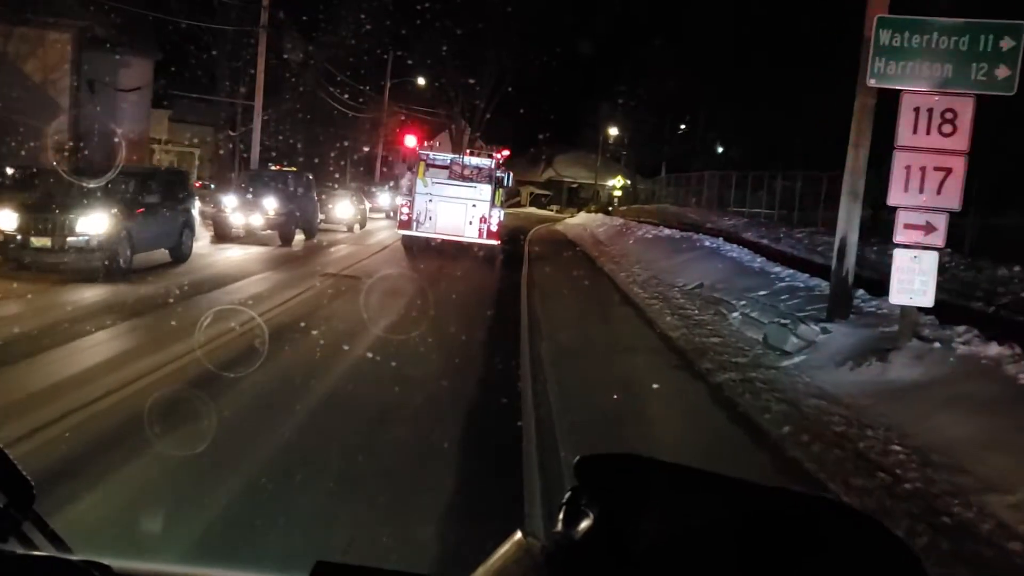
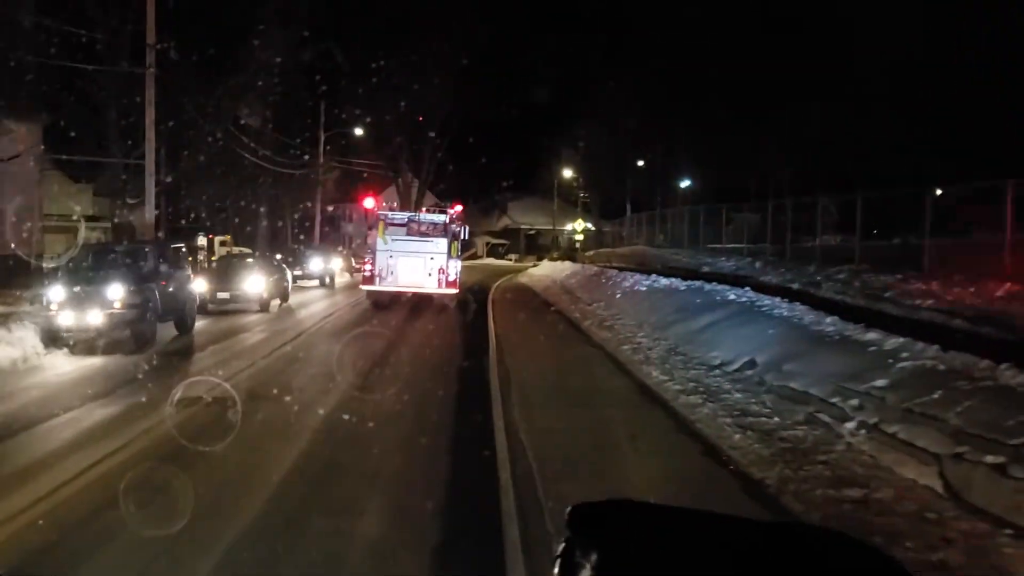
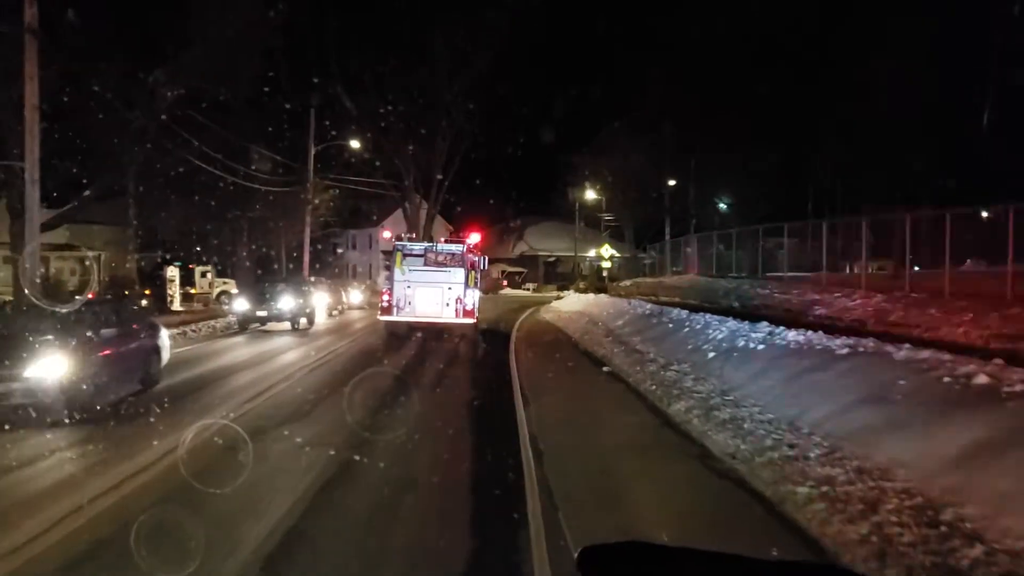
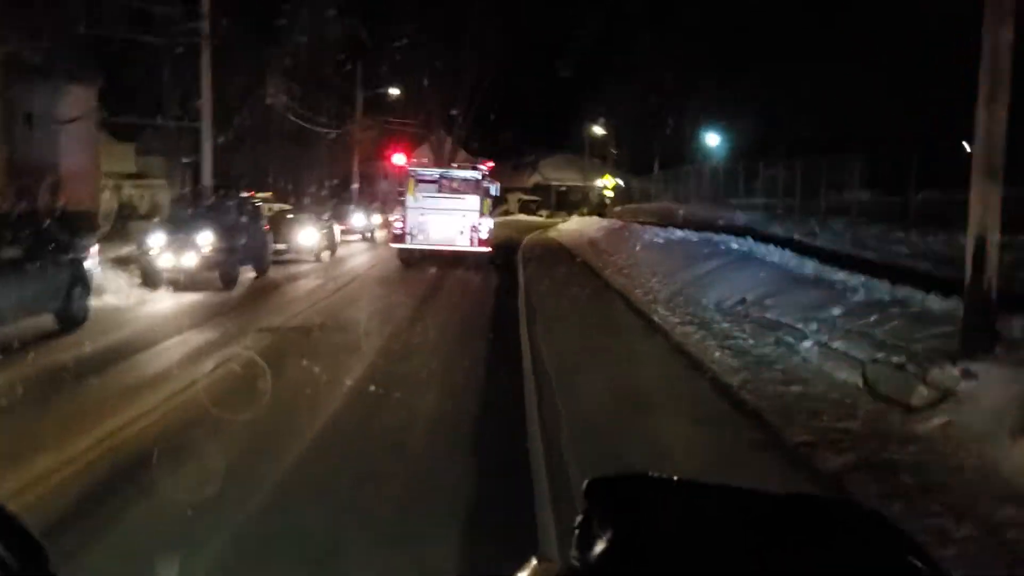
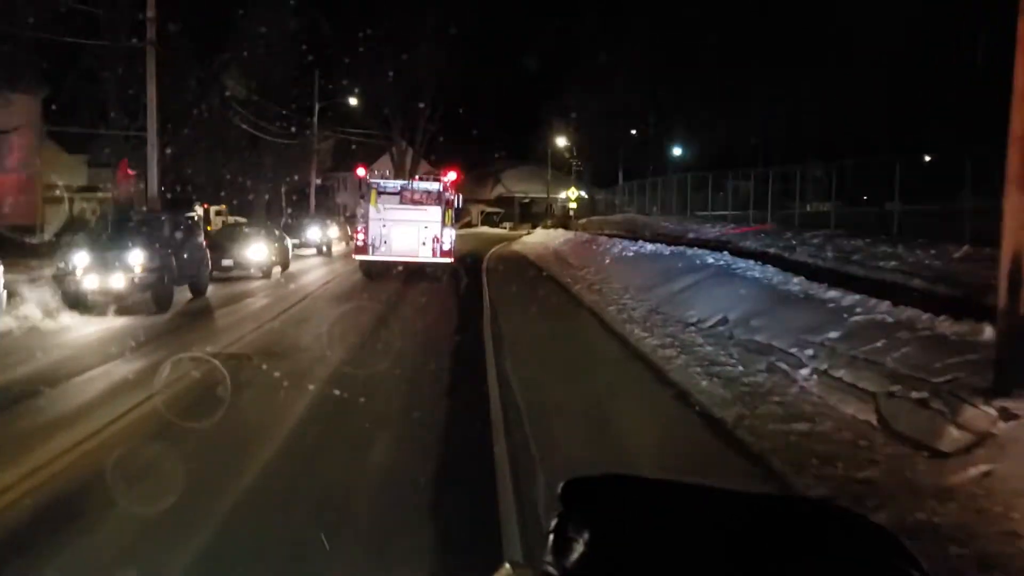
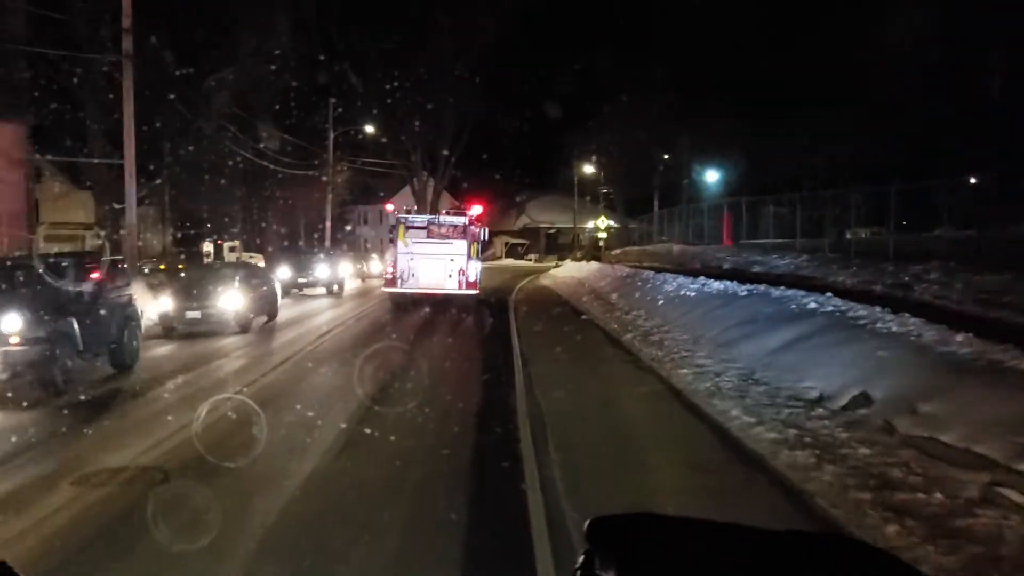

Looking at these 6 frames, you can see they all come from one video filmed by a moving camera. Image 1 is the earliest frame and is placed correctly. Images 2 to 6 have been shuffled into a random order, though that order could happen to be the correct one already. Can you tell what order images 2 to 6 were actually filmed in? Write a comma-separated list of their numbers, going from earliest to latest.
4, 5, 2, 6, 3
